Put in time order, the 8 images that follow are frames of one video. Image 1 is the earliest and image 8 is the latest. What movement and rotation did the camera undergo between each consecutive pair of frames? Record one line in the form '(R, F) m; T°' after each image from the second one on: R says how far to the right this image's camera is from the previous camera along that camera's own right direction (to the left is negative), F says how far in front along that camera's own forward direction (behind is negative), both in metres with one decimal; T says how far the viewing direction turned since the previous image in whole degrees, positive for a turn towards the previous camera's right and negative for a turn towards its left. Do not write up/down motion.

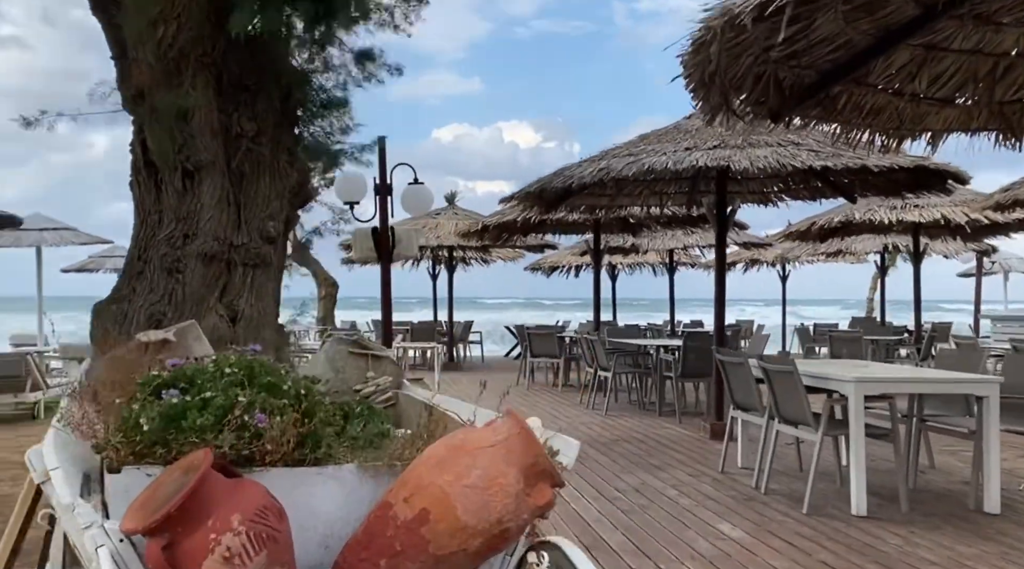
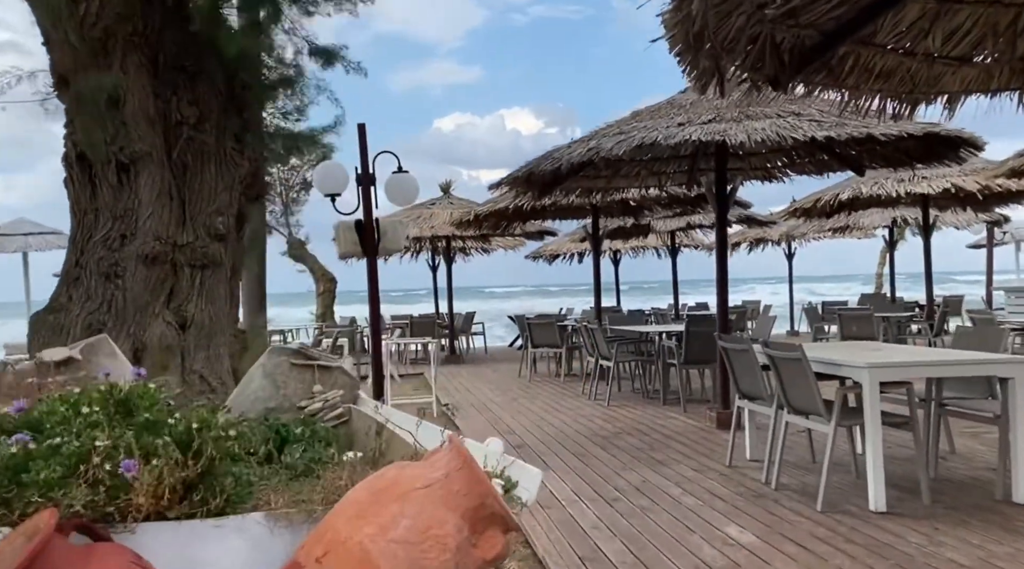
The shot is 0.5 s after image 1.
(+0.1, +0.3) m; 0°
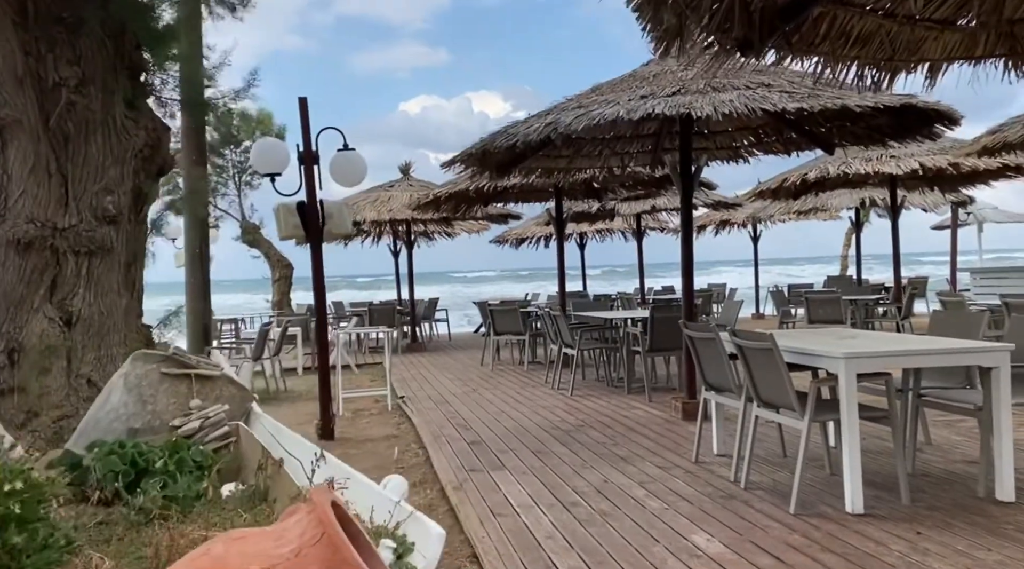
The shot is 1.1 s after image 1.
(+0.1, +0.3) m; +2°
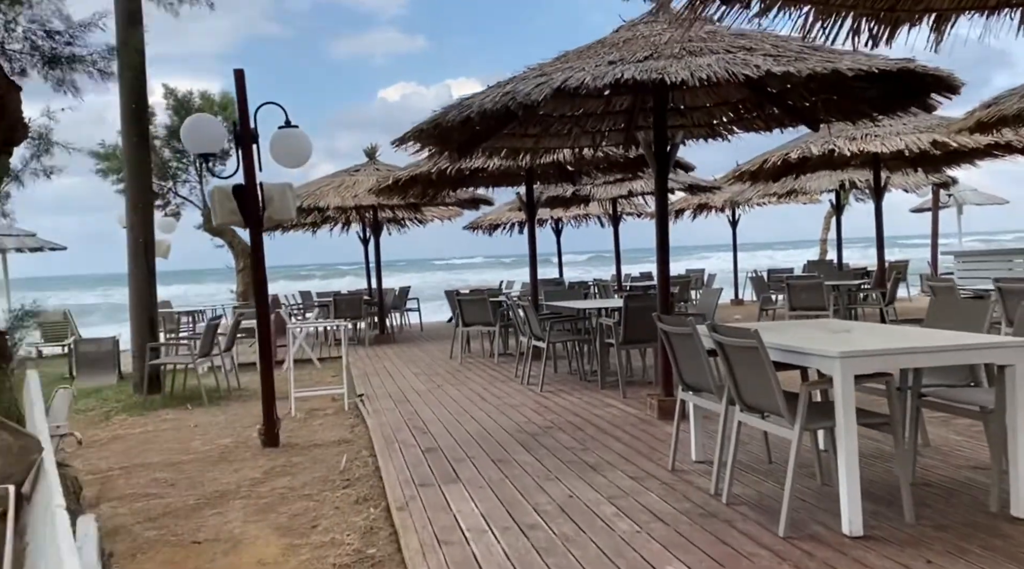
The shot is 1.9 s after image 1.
(+0.1, +0.5) m; +1°
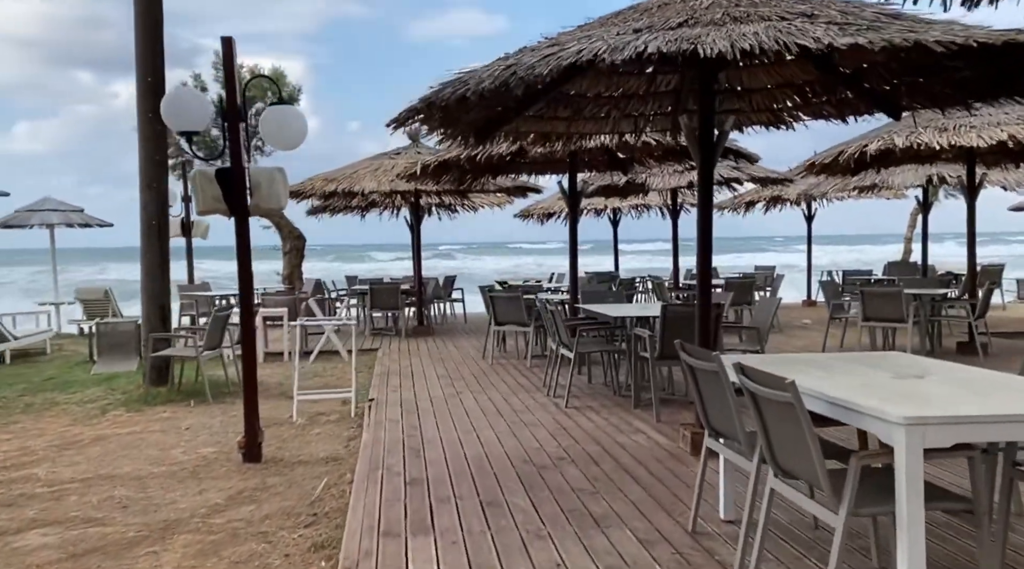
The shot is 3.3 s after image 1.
(+0.3, +0.7) m; -5°
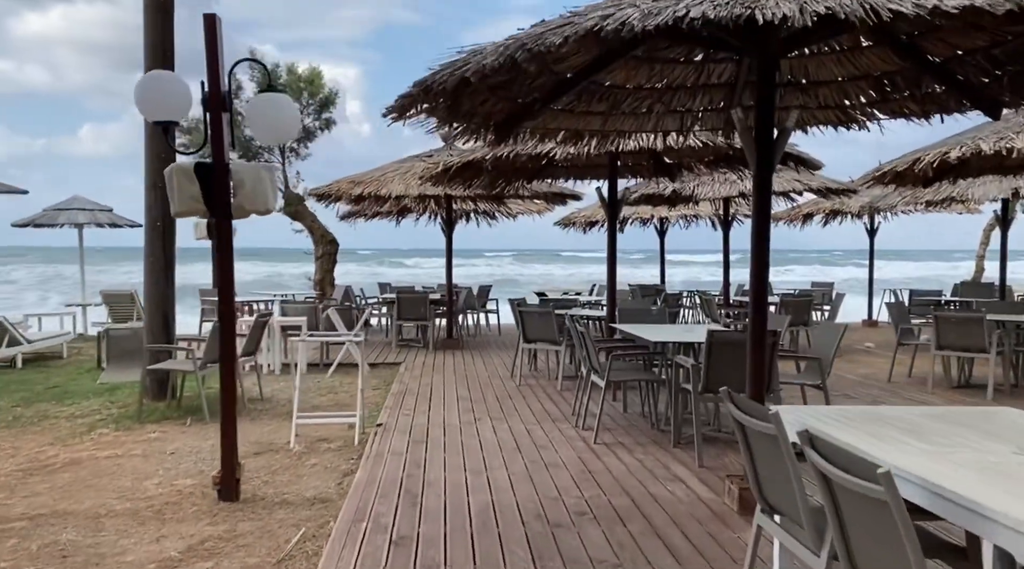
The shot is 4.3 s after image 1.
(+0.1, +0.7) m; -3°
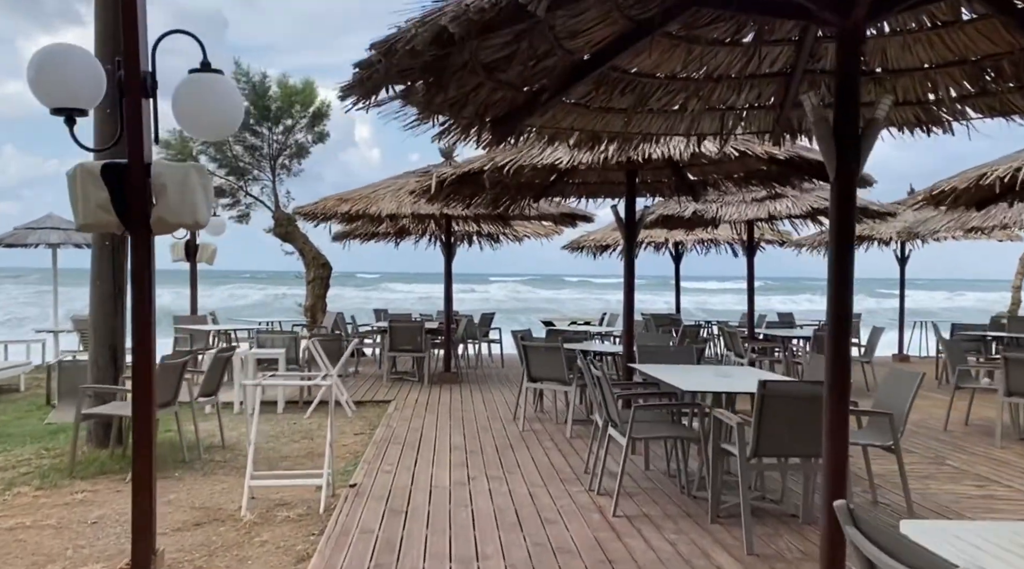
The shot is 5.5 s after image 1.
(0.0, +0.9) m; 0°
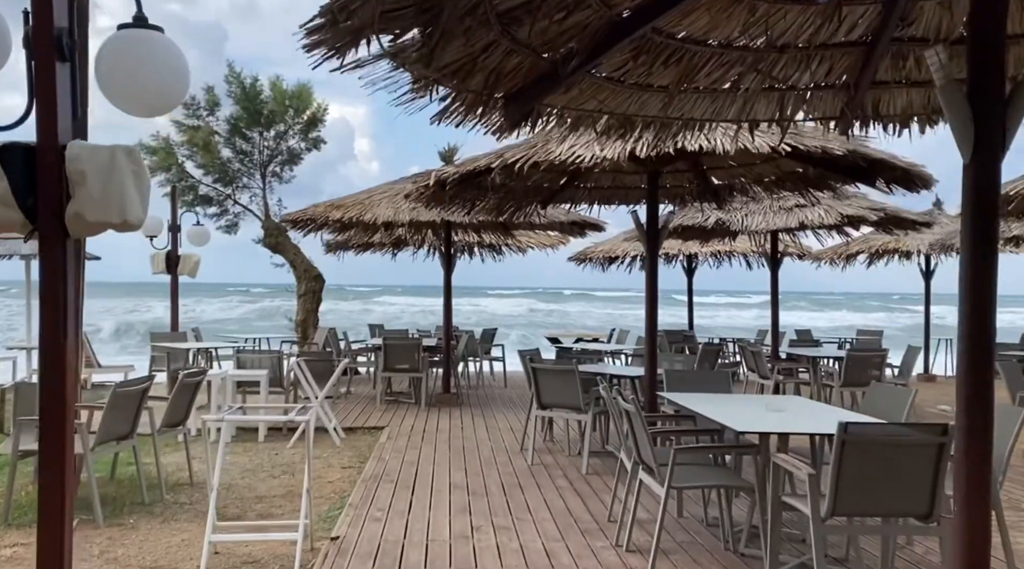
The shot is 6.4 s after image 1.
(-0.1, +0.7) m; 0°
